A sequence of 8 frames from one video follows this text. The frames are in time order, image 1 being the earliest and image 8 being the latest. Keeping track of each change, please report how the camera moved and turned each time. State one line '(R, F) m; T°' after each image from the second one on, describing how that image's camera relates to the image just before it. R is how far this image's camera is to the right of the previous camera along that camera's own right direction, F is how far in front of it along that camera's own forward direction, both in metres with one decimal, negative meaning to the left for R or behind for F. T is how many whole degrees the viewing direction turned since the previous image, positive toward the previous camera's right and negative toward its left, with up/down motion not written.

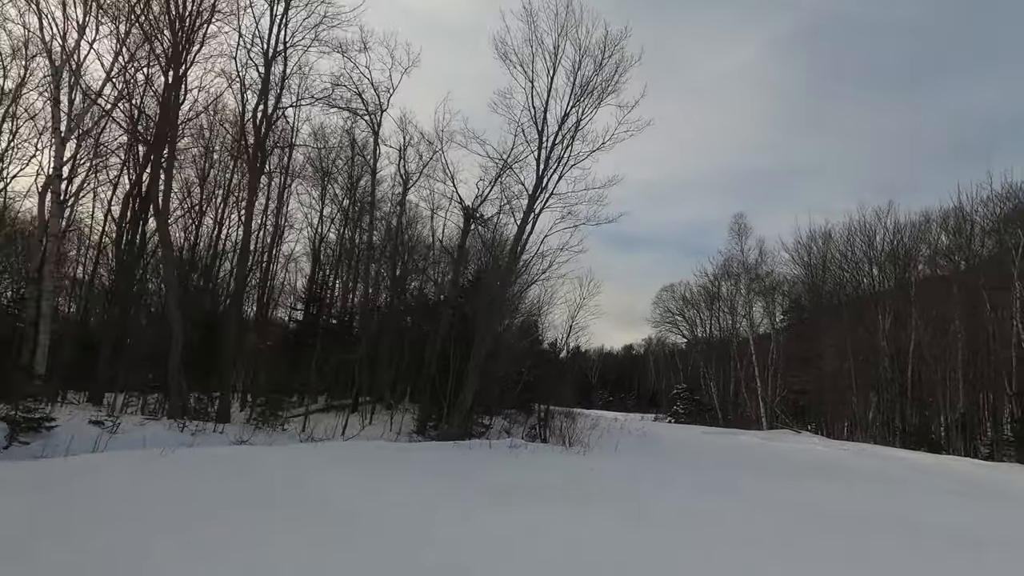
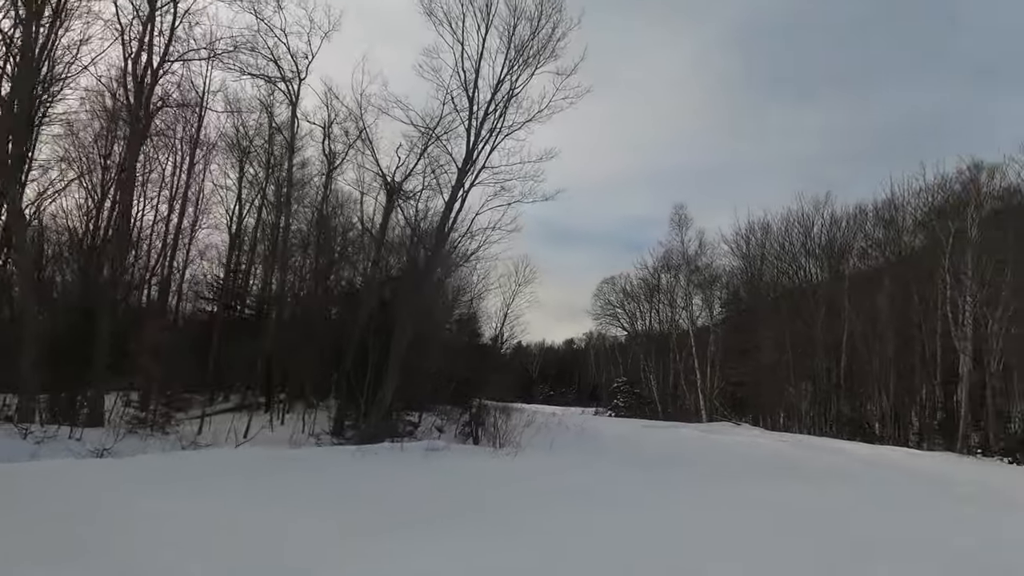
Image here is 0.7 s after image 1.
(+0.3, +1.2) m; +5°
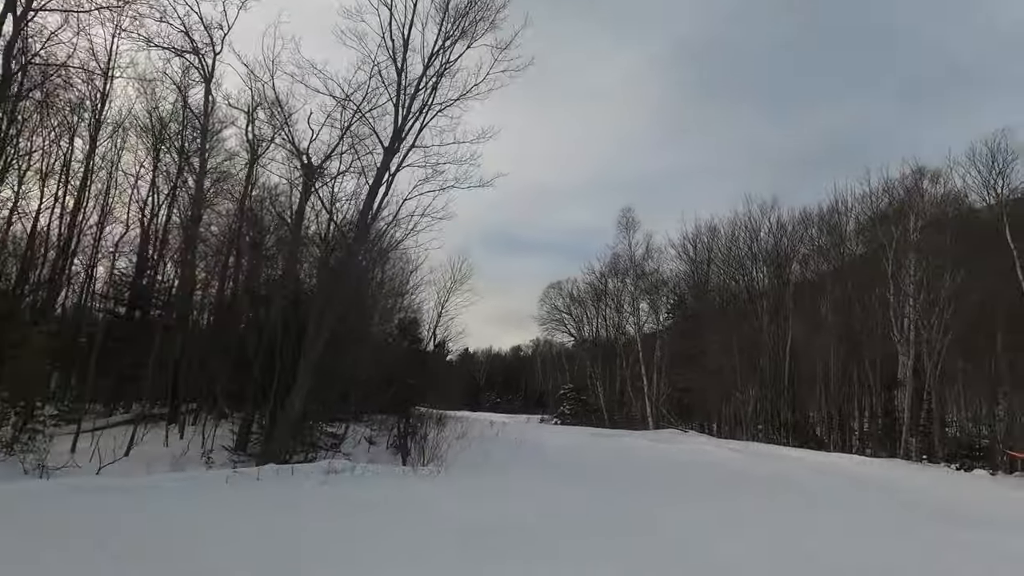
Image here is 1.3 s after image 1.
(+0.3, +1.2) m; +5°
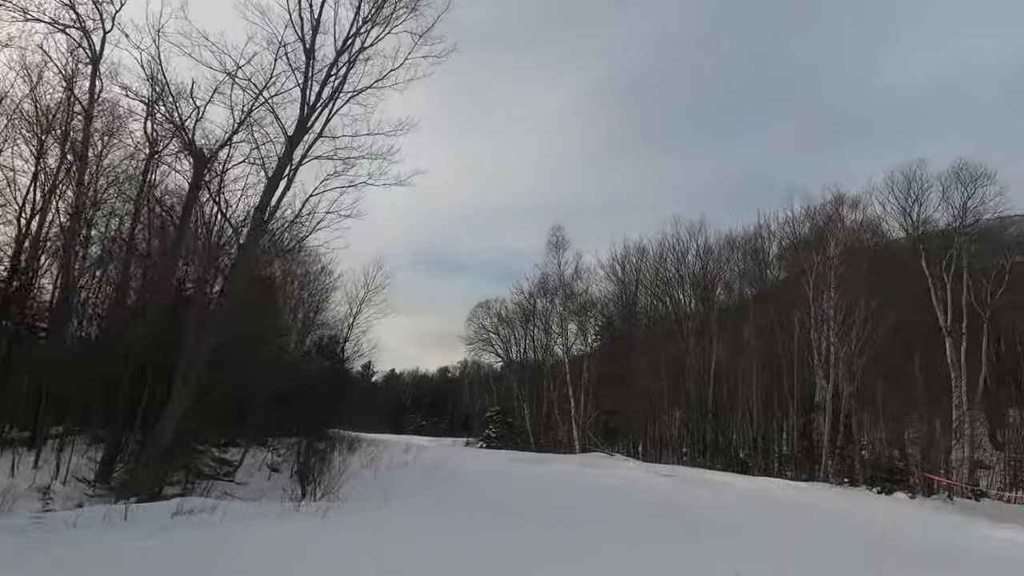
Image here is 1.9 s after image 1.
(+0.2, +0.9) m; +6°
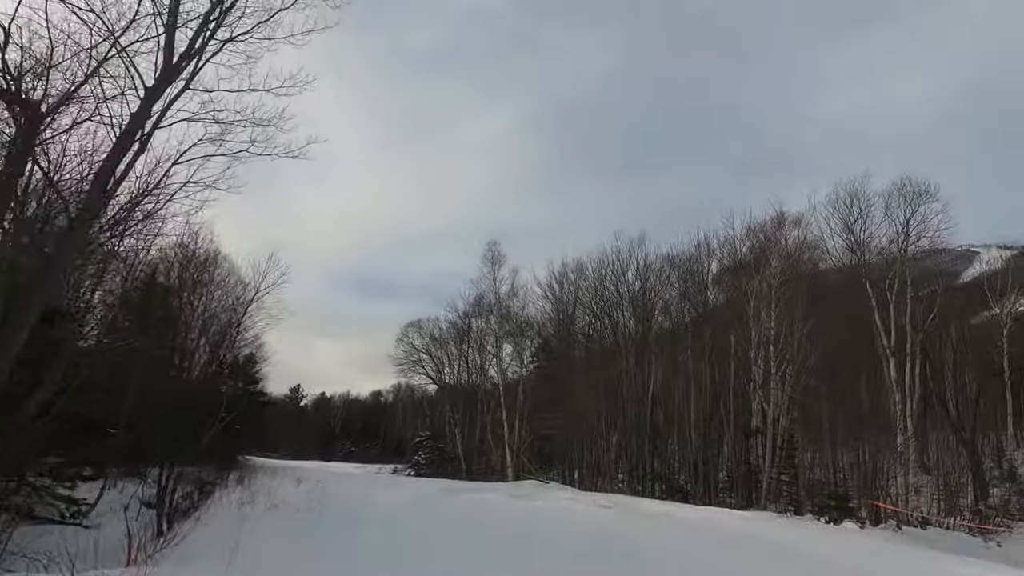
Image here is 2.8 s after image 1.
(+0.3, +1.5) m; +5°
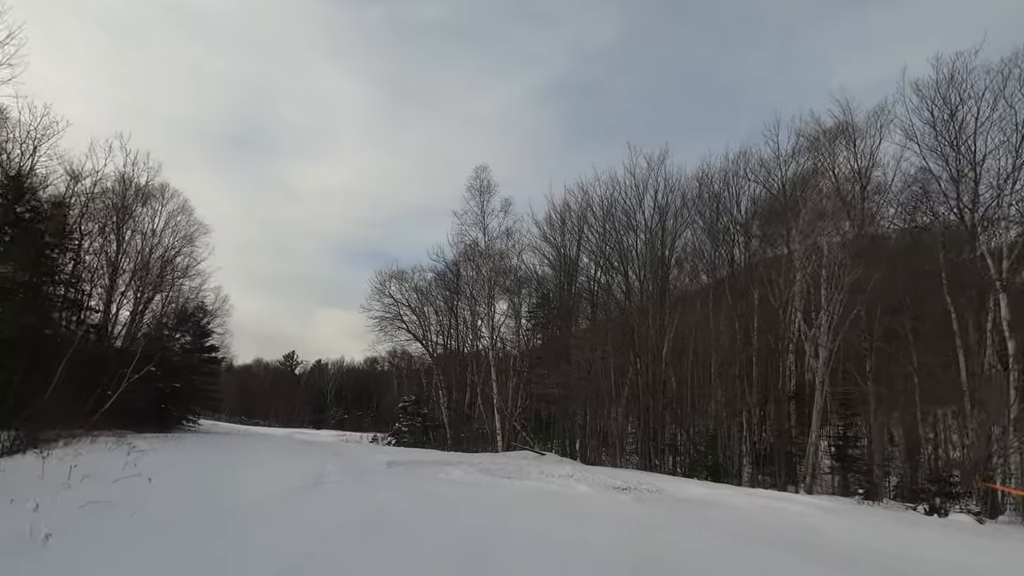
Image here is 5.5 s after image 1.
(+0.4, +4.3) m; 0°
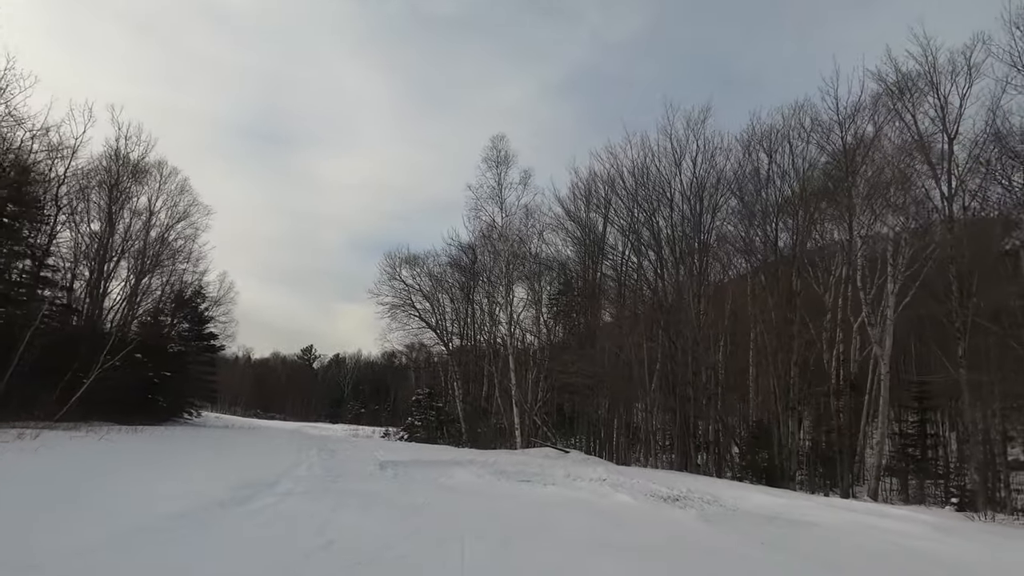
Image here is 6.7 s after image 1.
(0.0, +2.1) m; -2°
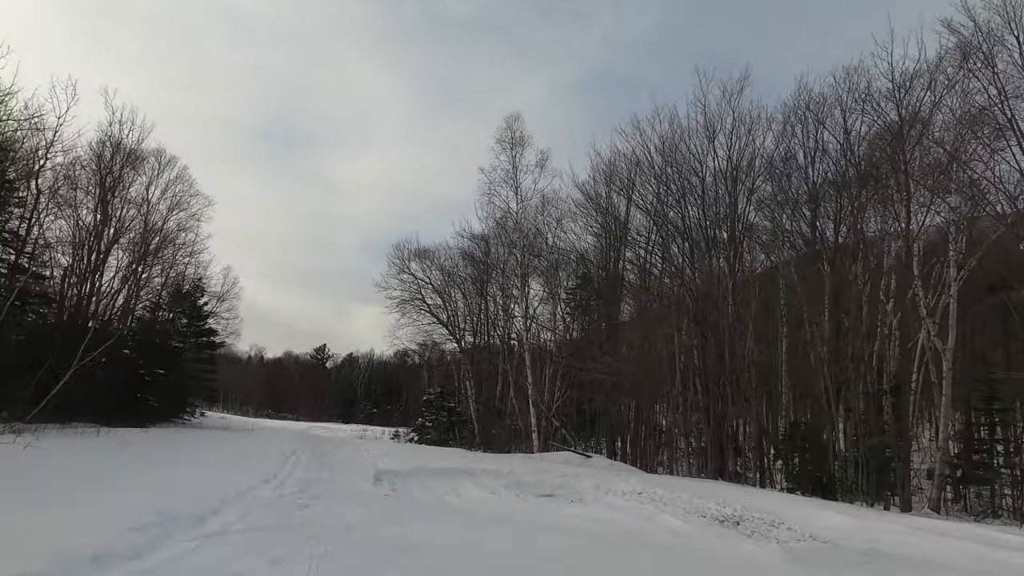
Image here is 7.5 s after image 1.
(-0.1, +1.5) m; -1°
